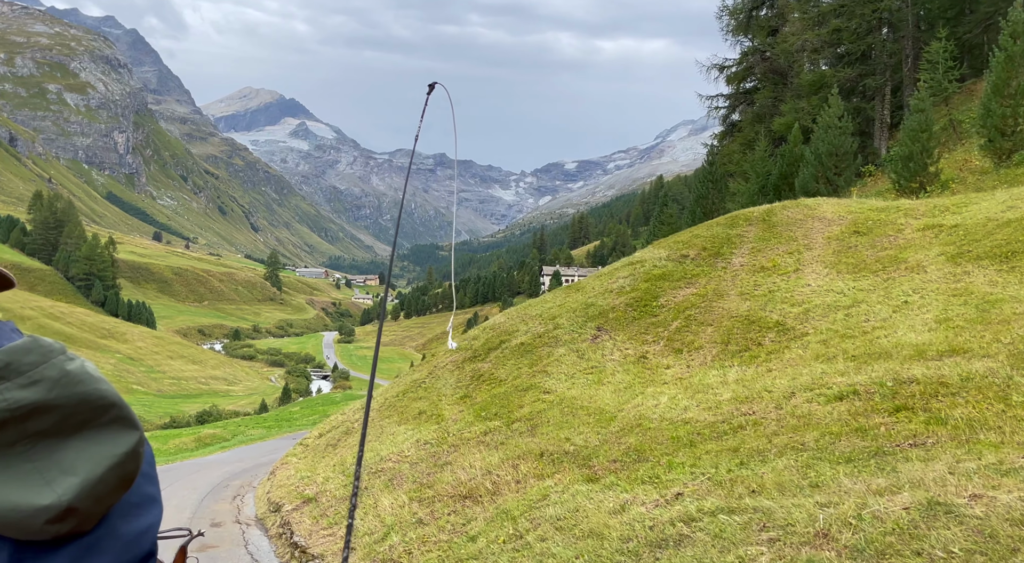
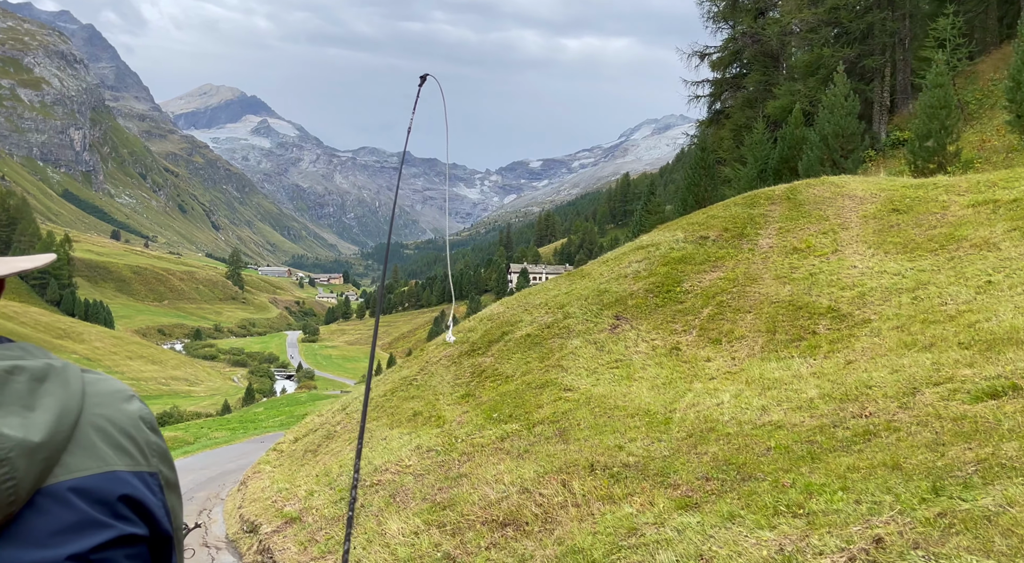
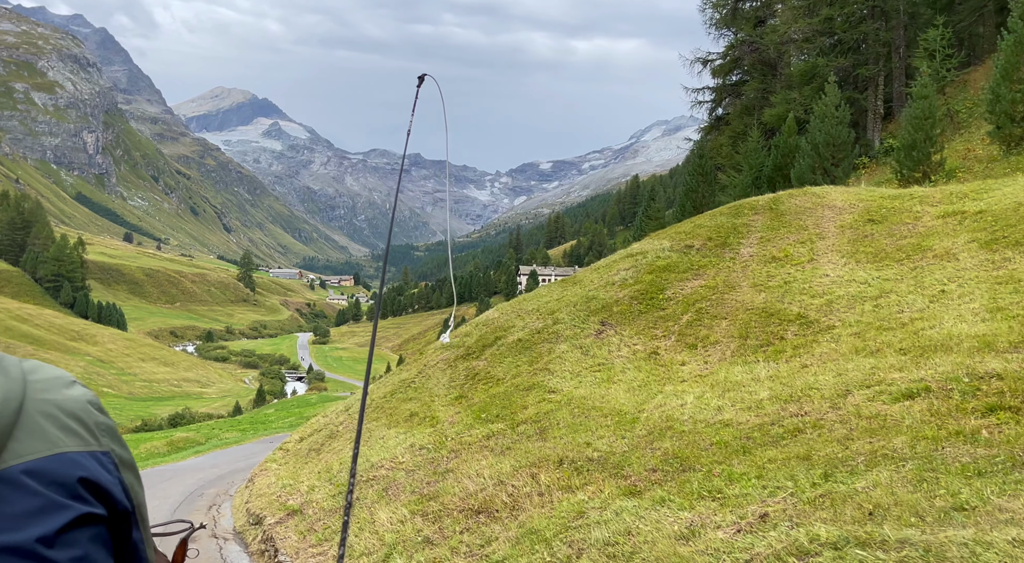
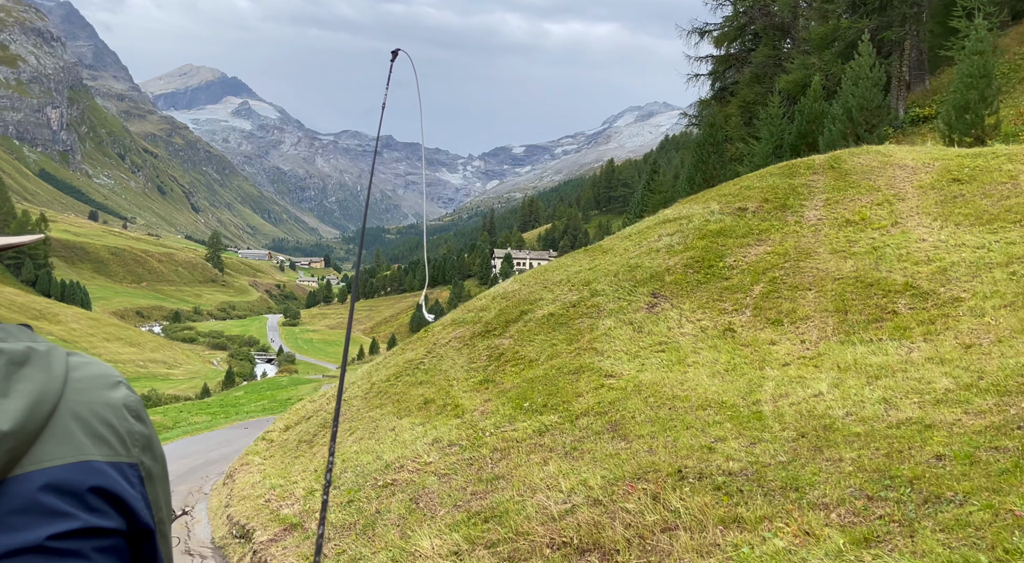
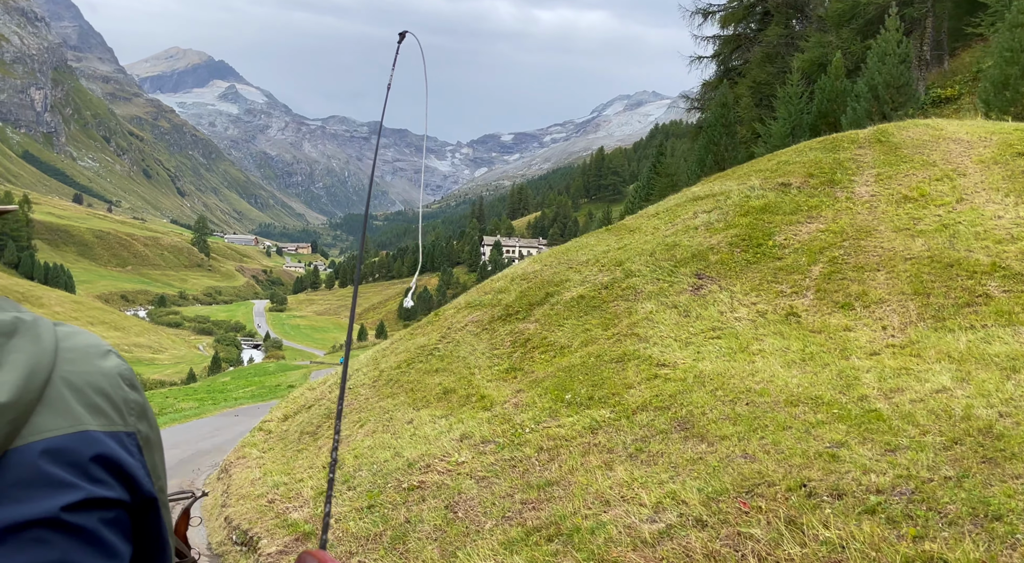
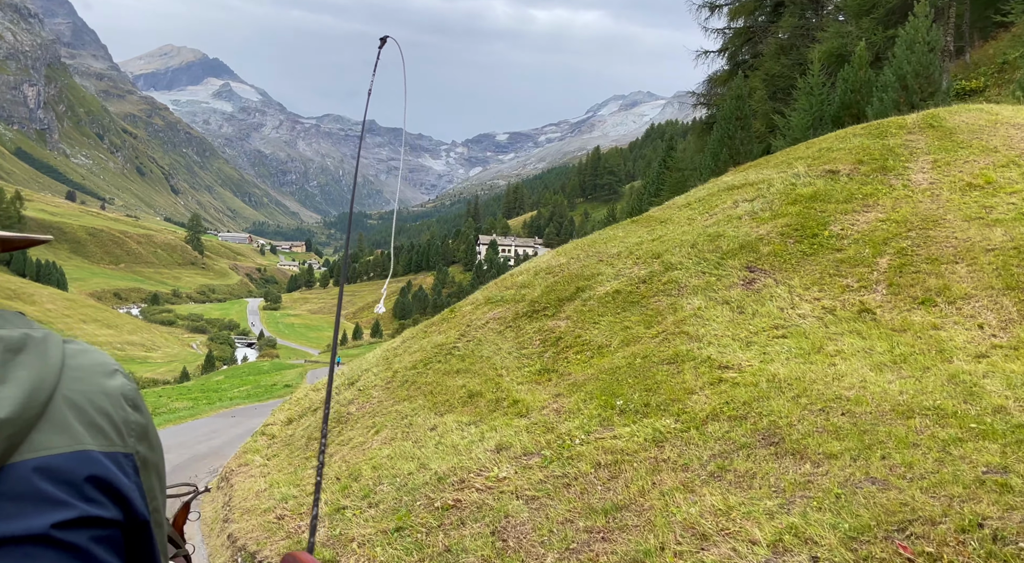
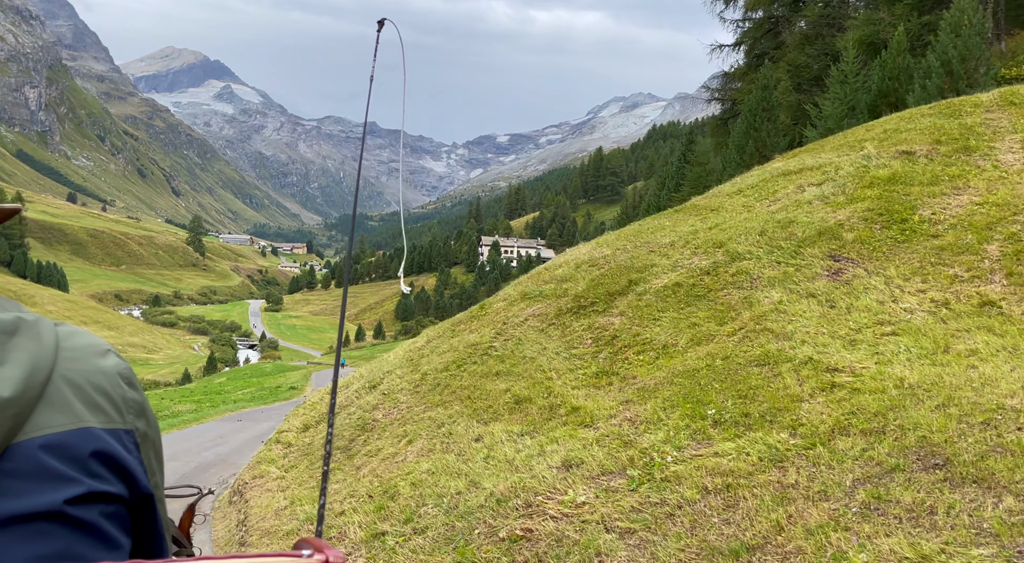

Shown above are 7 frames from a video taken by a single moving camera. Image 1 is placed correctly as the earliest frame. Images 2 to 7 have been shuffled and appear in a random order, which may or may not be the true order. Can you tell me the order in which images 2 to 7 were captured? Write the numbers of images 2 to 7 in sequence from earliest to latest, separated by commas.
3, 2, 4, 5, 6, 7
